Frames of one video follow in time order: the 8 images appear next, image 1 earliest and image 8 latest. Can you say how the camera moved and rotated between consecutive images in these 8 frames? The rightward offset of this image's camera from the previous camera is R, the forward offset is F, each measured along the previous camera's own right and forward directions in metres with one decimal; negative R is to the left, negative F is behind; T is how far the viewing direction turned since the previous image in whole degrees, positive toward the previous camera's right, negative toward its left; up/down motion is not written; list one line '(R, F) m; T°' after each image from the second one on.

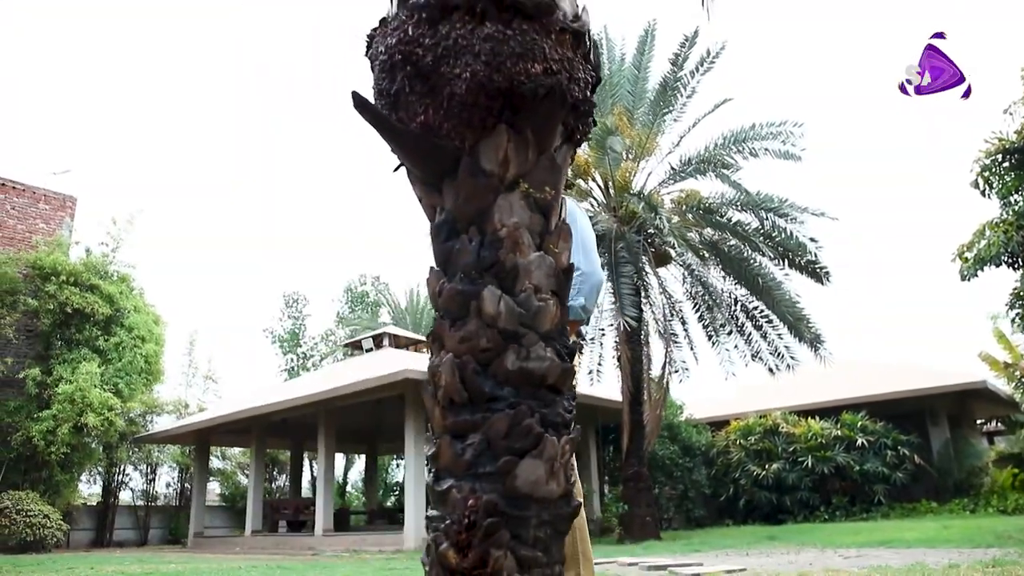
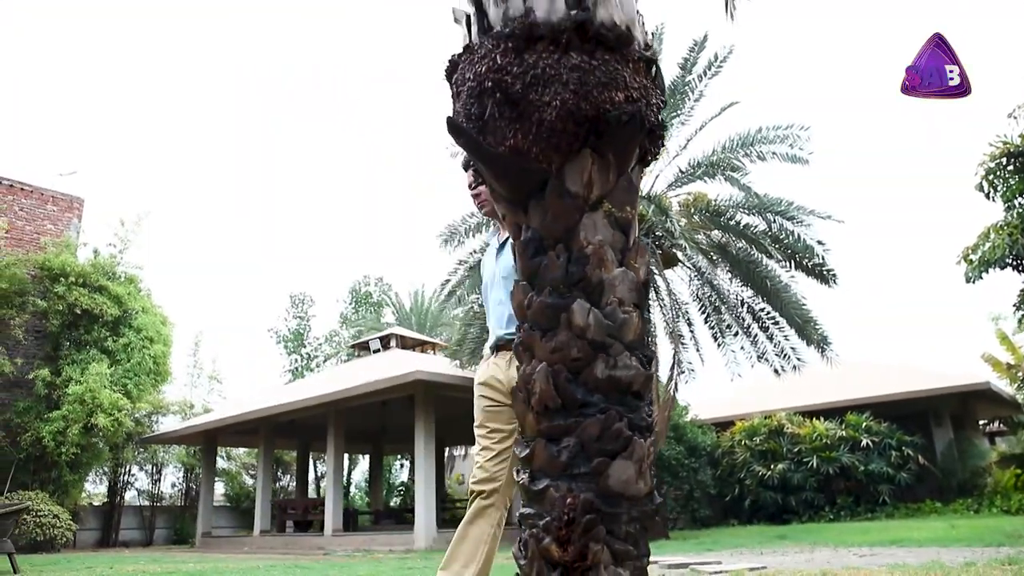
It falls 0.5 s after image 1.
(-0.1, -0.1) m; 0°
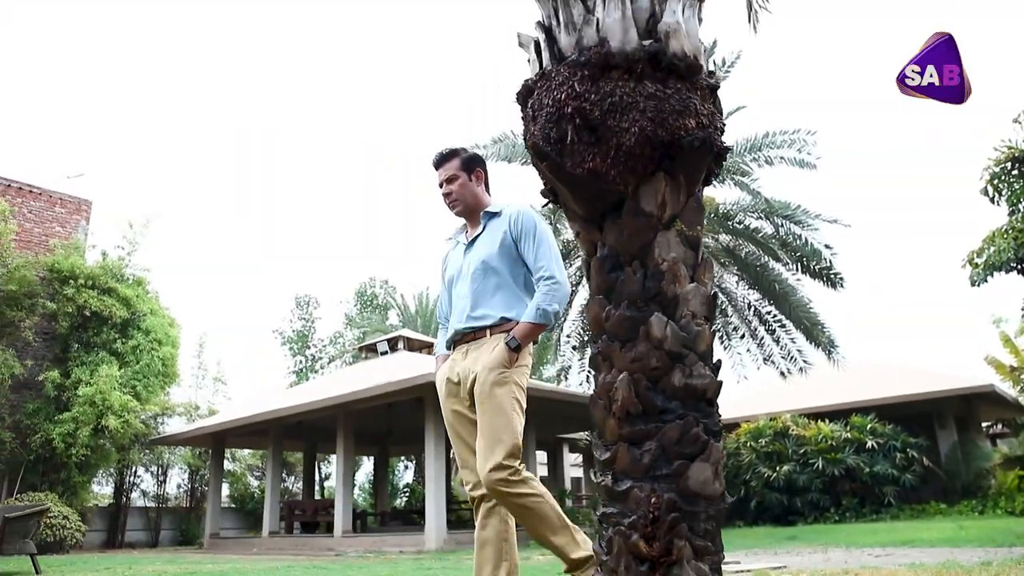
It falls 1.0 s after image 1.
(-0.1, -0.1) m; 0°
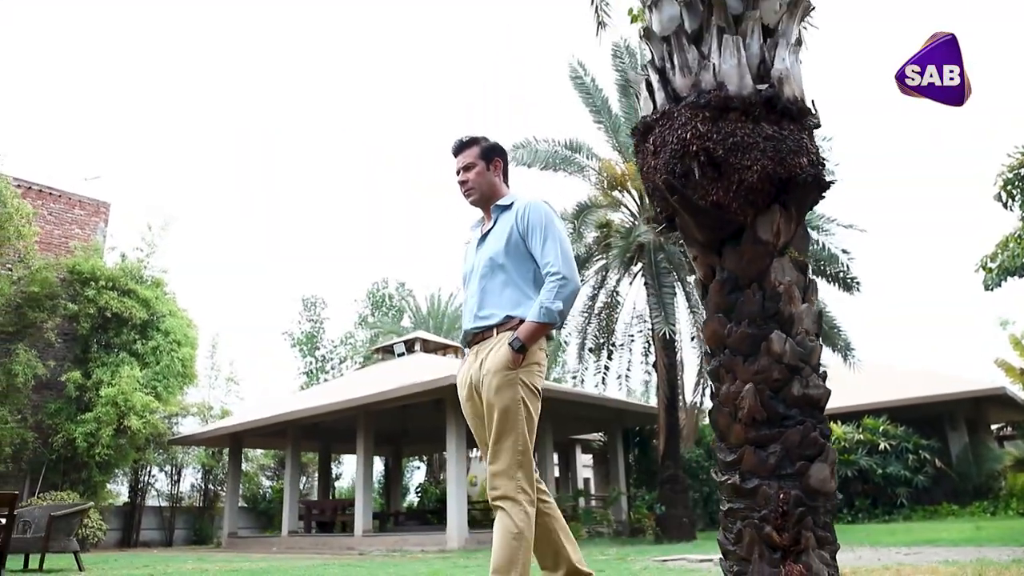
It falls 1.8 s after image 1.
(-0.3, -0.2) m; 0°
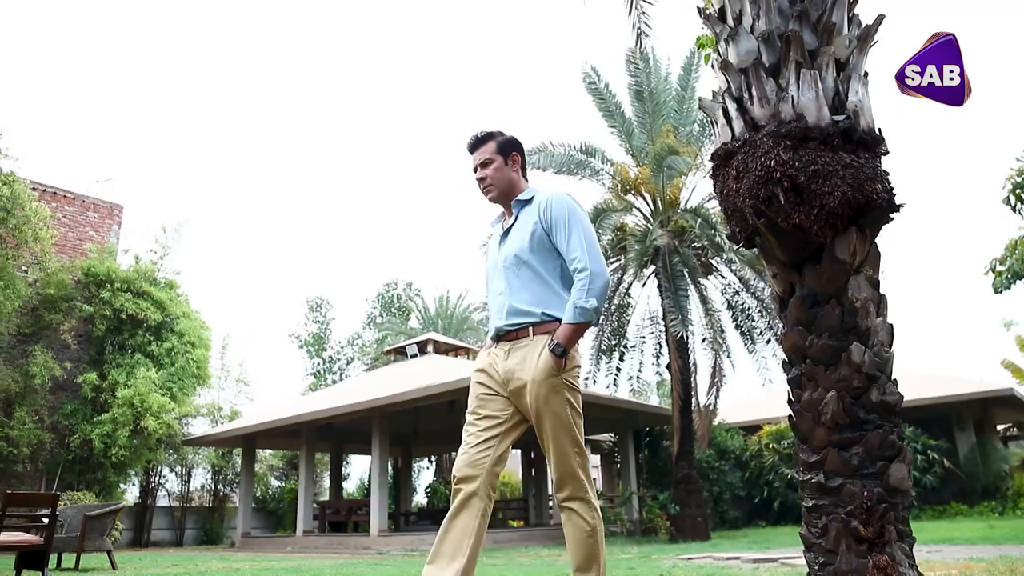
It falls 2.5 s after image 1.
(-0.2, -0.1) m; 0°
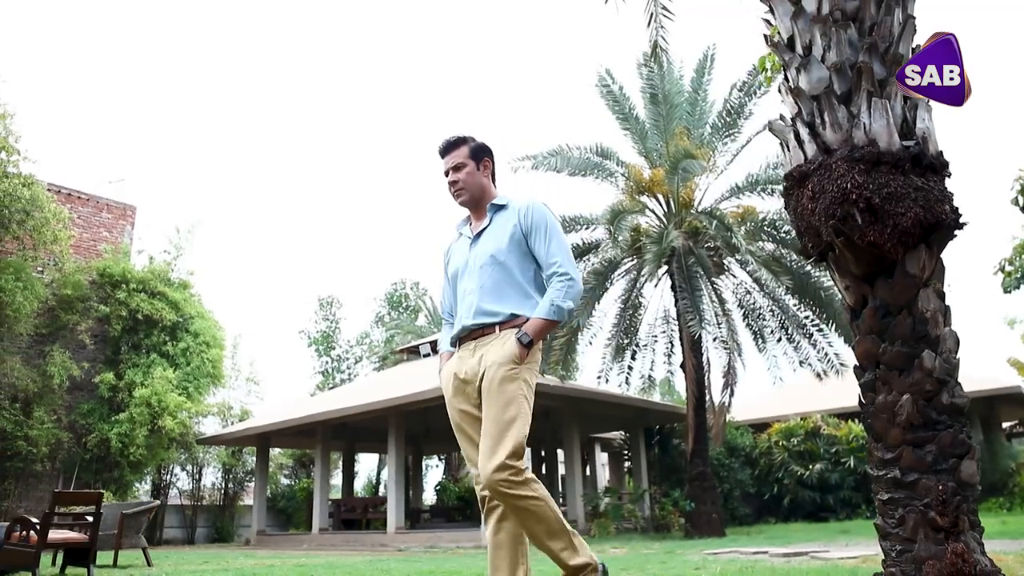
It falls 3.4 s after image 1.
(-0.2, -0.2) m; 0°
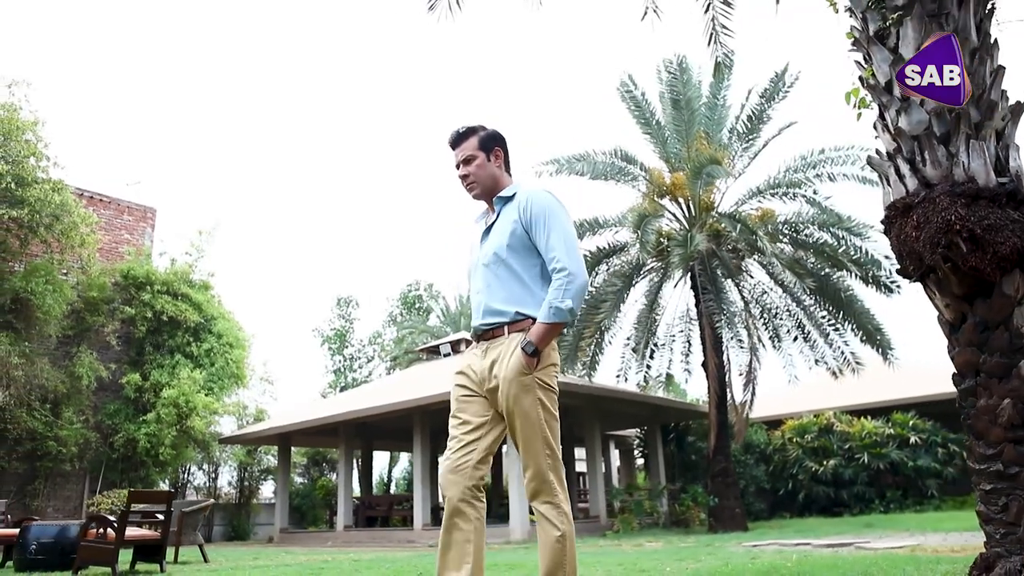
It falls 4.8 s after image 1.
(-0.4, -0.3) m; 0°
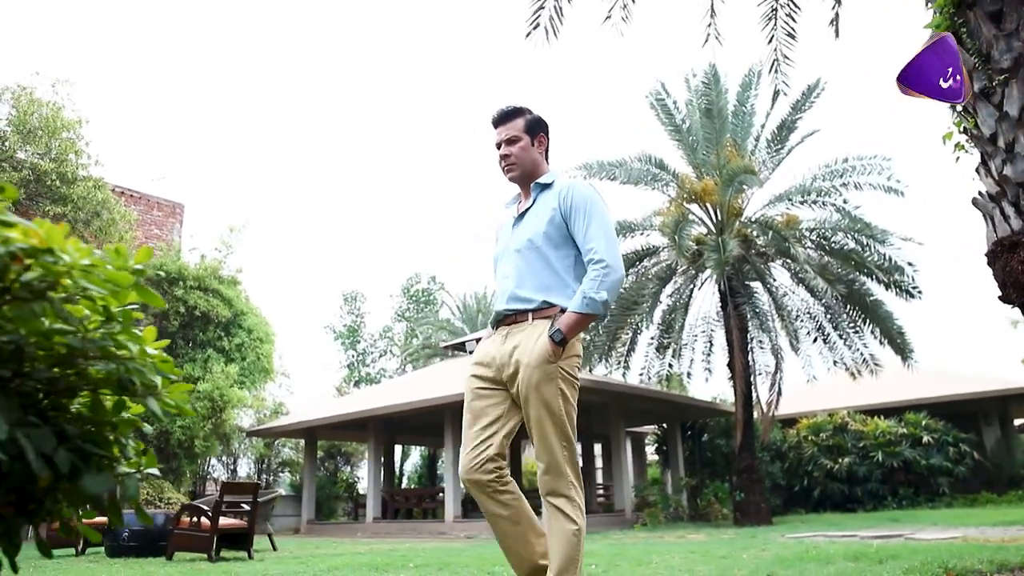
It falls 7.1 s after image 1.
(-0.6, -0.4) m; 0°
